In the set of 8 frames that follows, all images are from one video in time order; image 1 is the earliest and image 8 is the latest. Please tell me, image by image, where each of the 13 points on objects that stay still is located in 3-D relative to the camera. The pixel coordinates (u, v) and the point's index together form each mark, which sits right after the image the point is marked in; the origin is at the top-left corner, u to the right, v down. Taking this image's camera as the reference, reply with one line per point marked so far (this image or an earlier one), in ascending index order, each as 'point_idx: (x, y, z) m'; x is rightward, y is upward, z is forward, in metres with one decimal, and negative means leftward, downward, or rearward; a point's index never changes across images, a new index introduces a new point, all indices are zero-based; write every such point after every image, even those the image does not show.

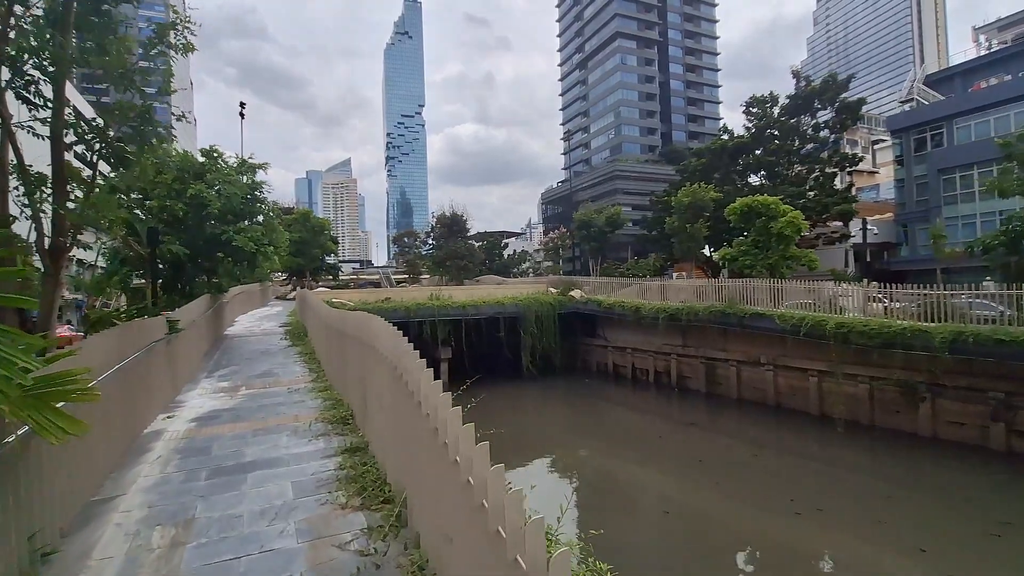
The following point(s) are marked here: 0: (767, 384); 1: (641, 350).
0: (+7.1, -2.7, +14.3) m
1: (+4.7, -2.3, +18.9) m
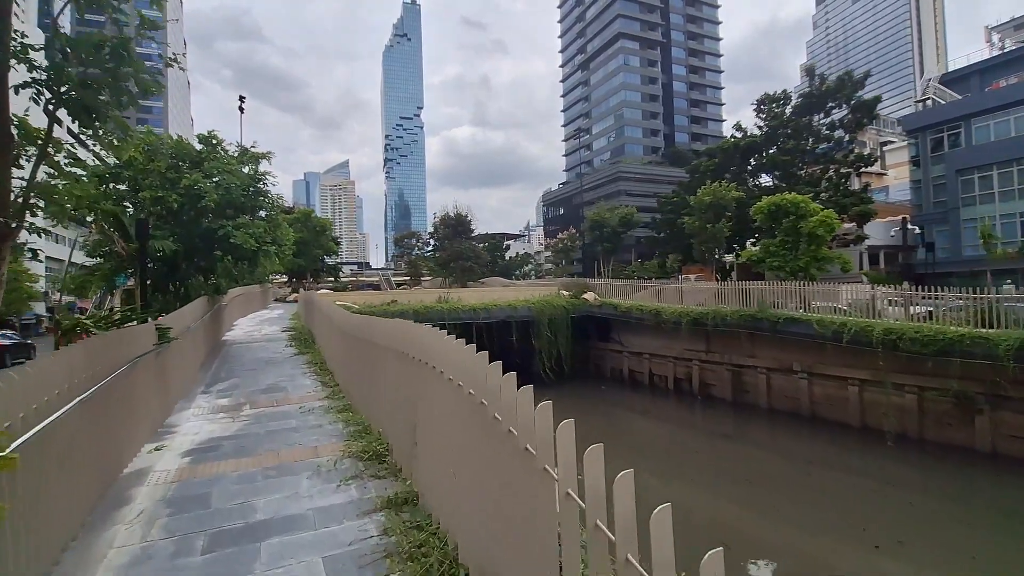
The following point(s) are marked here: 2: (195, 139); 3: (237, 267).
0: (+7.6, -2.7, +13.5) m
1: (+5.1, -2.4, +18.0) m
2: (-5.6, +2.7, +9.1) m
3: (-5.2, +0.4, +9.8) m
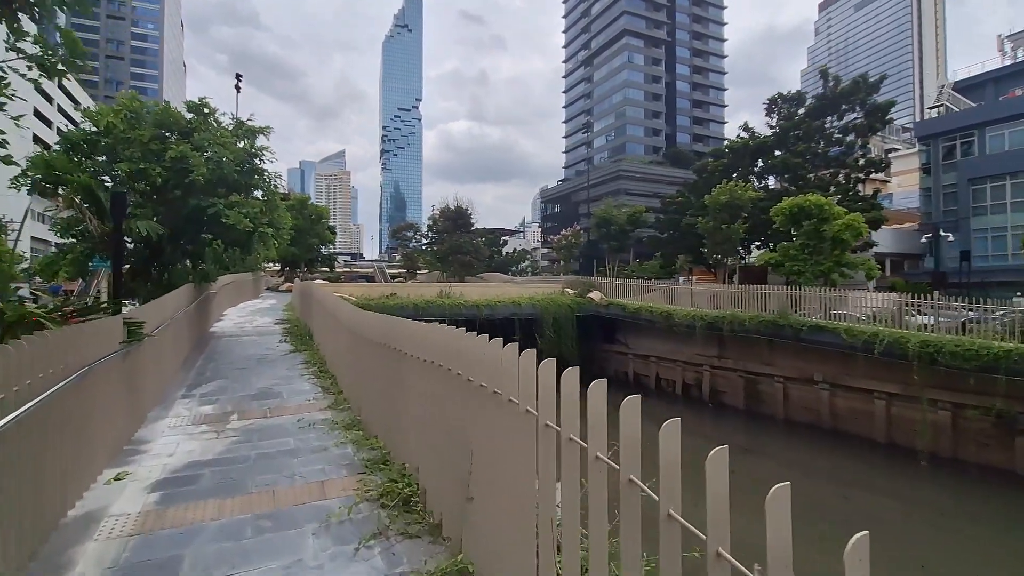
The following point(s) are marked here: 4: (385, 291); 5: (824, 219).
0: (+7.7, -2.9, +12.8) m
1: (+5.2, -2.4, +17.3) m
2: (-5.2, +2.9, +8.2) m
3: (-4.9, +0.7, +8.9) m
4: (-4.3, -0.1, +17.6) m
5: (+8.7, +1.9, +14.4) m
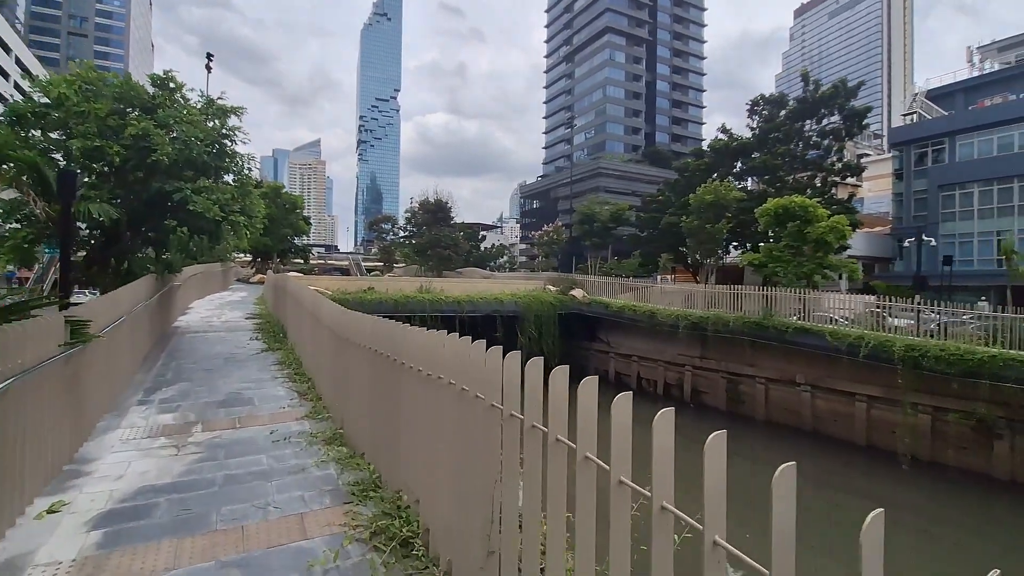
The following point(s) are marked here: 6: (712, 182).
0: (+7.2, -3.0, +12.8) m
1: (+4.6, -2.4, +17.2) m
2: (-5.3, +3.0, +7.5) m
3: (-5.1, +0.8, +8.3) m
4: (-4.9, +0.1, +17.0) m
5: (+8.3, +1.9, +14.4) m
6: (+6.8, +3.6, +17.8) m
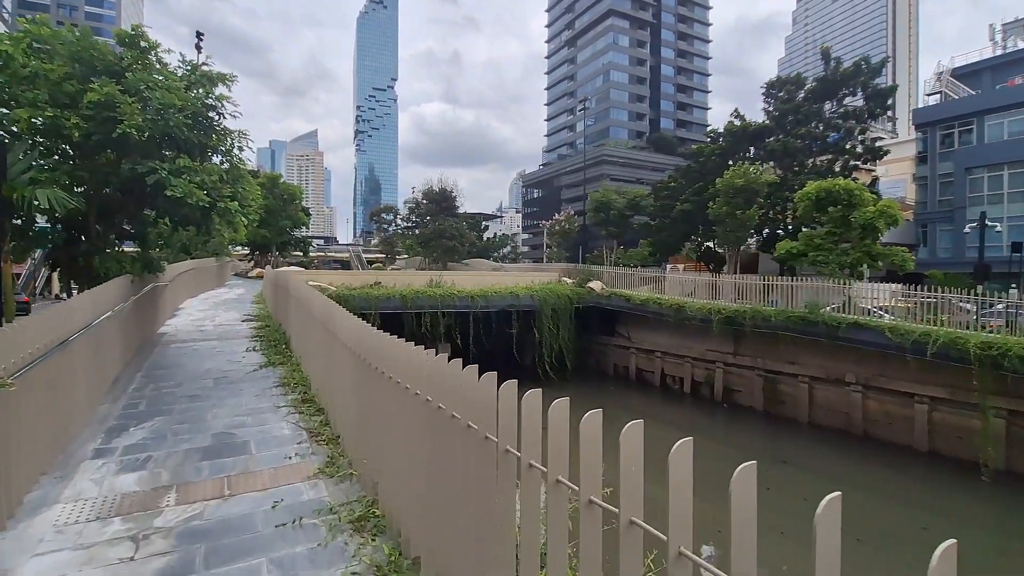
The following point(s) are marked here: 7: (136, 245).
0: (+7.8, -2.7, +11.8) m
1: (+5.1, -2.1, +16.1) m
2: (-4.8, +3.0, +6.4) m
3: (-4.6, +0.8, +7.2) m
4: (-4.4, +0.3, +15.8) m
5: (+8.8, +2.1, +13.3) m
6: (+7.3, +3.9, +16.6) m
7: (-5.3, +0.6, +7.2) m
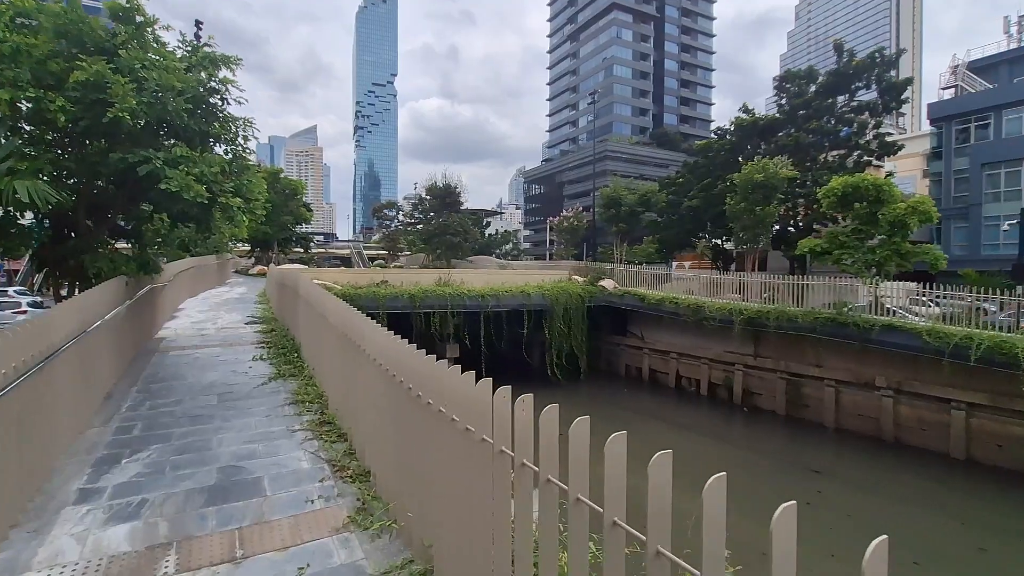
0: (+8.1, -2.7, +11.3) m
1: (+5.4, -2.1, +15.6) m
2: (-4.5, +3.0, +5.8) m
3: (-4.3, +0.8, +6.6) m
4: (-4.1, +0.3, +15.3) m
5: (+9.1, +2.1, +12.8) m
6: (+7.6, +4.0, +16.0) m
7: (-4.9, +0.6, +6.7) m
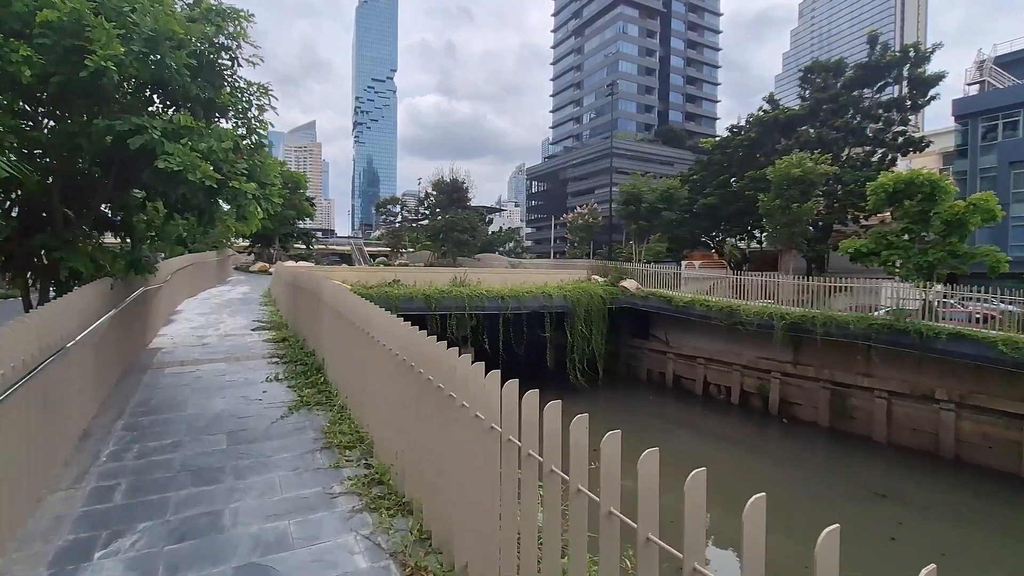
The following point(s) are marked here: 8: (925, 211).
0: (+8.7, -2.8, +10.4) m
1: (+6.0, -2.1, +14.7) m
2: (-3.9, +3.0, +4.9) m
3: (-3.7, +0.7, +5.7) m
4: (-3.5, +0.3, +14.3) m
5: (+9.7, +2.1, +11.8) m
6: (+8.2, +3.9, +15.1) m
7: (-4.3, +0.6, +5.7) m
8: (+9.5, +1.8, +11.8) m
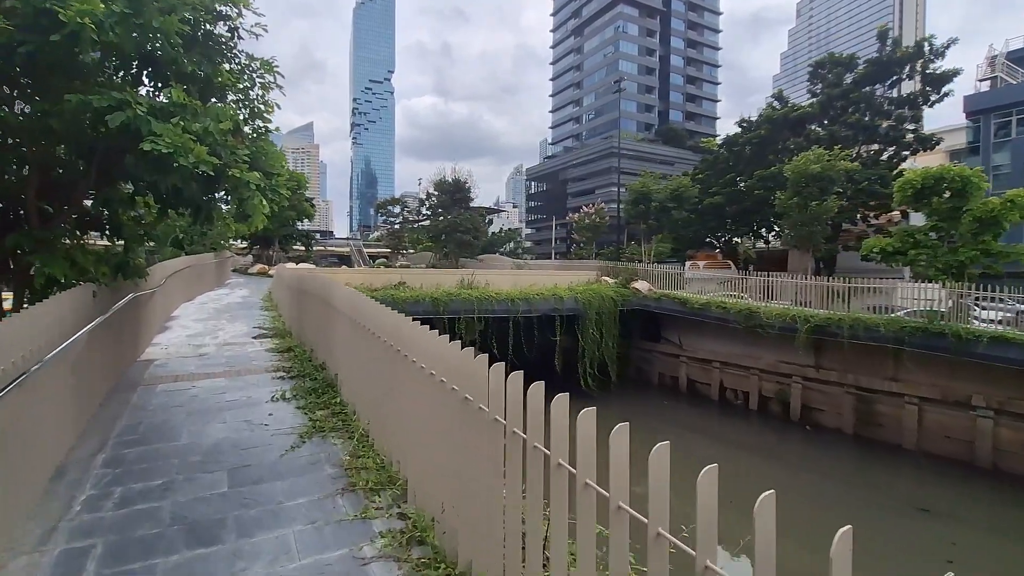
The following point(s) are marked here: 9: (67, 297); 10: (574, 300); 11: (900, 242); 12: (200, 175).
0: (+8.9, -2.8, +9.9) m
1: (+6.2, -2.2, +14.2) m
2: (-3.6, +2.9, +4.3) m
3: (-3.4, +0.7, +5.1) m
4: (-3.3, +0.2, +13.8) m
5: (+9.9, +2.0, +11.3) m
6: (+8.4, +3.9, +14.6) m
7: (-4.0, +0.5, +5.2) m
8: (+9.7, +1.7, +11.3) m
9: (-3.1, -0.1, +3.6) m
10: (+1.7, -0.3, +14.5) m
11: (+8.9, +1.1, +11.9) m
12: (-2.5, +0.8, +4.2) m
